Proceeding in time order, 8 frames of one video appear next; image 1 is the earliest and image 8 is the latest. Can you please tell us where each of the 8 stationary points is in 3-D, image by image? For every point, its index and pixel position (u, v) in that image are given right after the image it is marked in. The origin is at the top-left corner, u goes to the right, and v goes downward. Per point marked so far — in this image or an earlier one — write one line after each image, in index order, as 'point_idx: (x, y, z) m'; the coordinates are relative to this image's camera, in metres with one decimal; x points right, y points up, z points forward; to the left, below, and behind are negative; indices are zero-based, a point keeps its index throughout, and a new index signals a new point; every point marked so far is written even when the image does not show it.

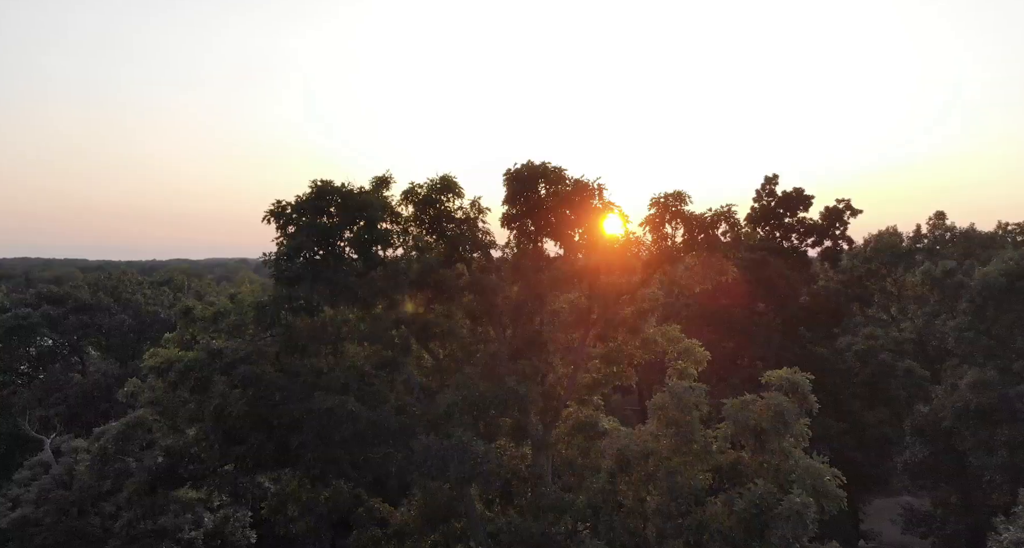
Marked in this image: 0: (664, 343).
0: (+3.1, -1.4, +12.8) m
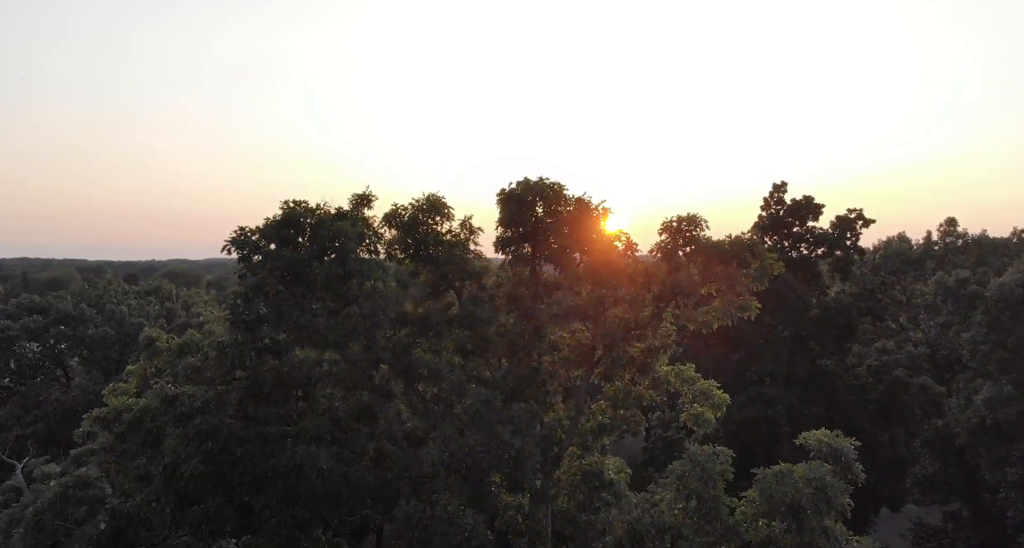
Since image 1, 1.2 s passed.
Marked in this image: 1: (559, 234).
0: (+3.0, -2.0, +11.4) m
1: (+0.8, +0.7, +11.4) m
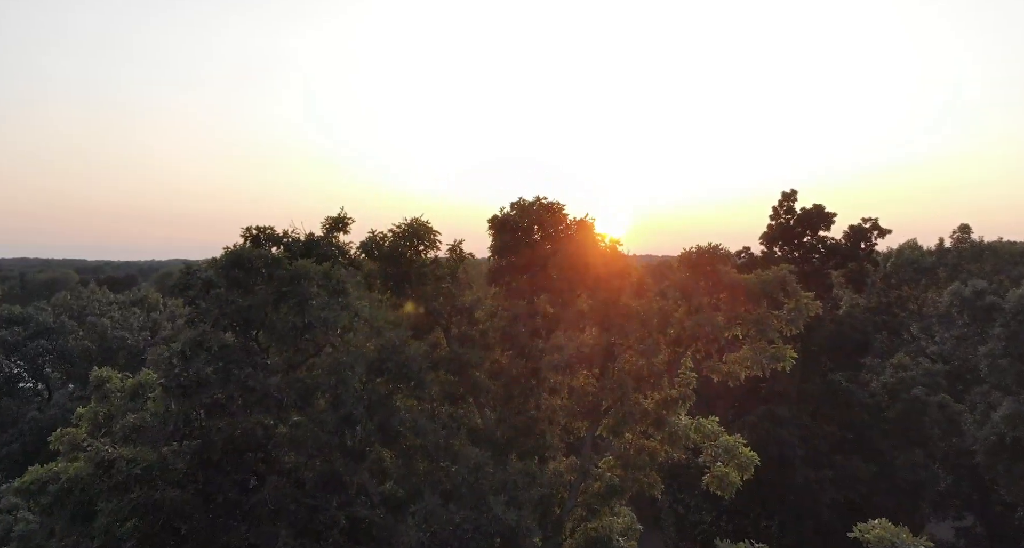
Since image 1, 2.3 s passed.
0: (+2.9, -2.6, +9.9) m
1: (+0.7, +0.1, +9.9) m
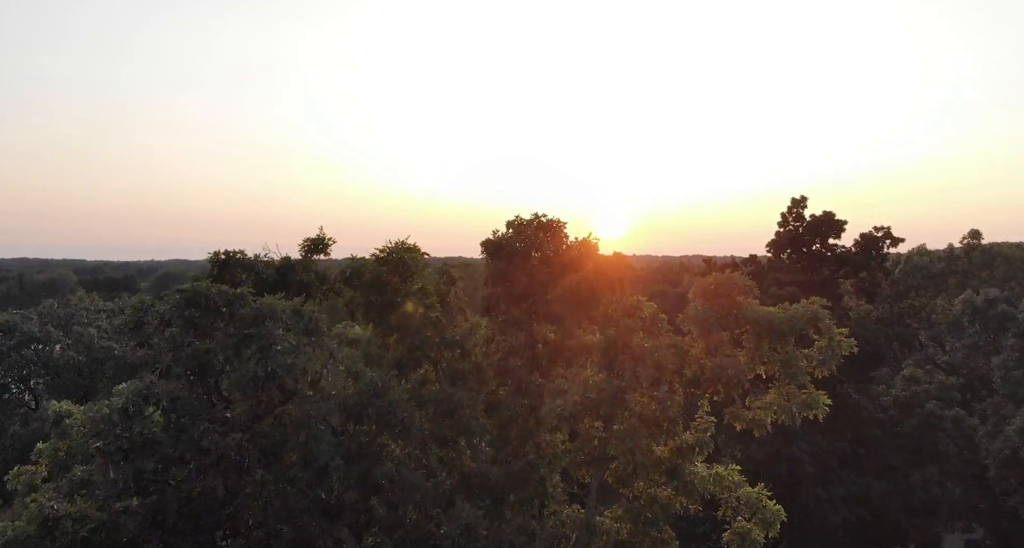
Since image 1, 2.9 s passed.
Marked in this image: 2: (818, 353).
0: (+2.9, -3.0, +8.9) m
1: (+0.7, -0.4, +8.9) m
2: (+3.9, -1.0, +8.1) m
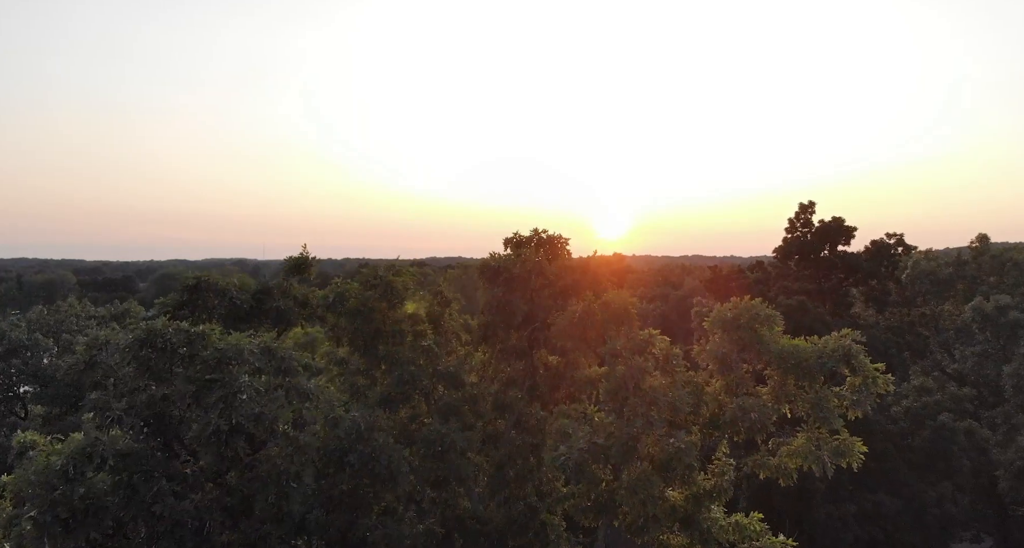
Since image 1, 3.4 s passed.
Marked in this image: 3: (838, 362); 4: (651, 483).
0: (+2.8, -3.4, +8.1) m
1: (+0.7, -0.7, +8.1) m
2: (+3.9, -1.4, +7.3) m
3: (+3.7, -1.0, +7.2) m
4: (+1.6, -2.4, +7.6) m
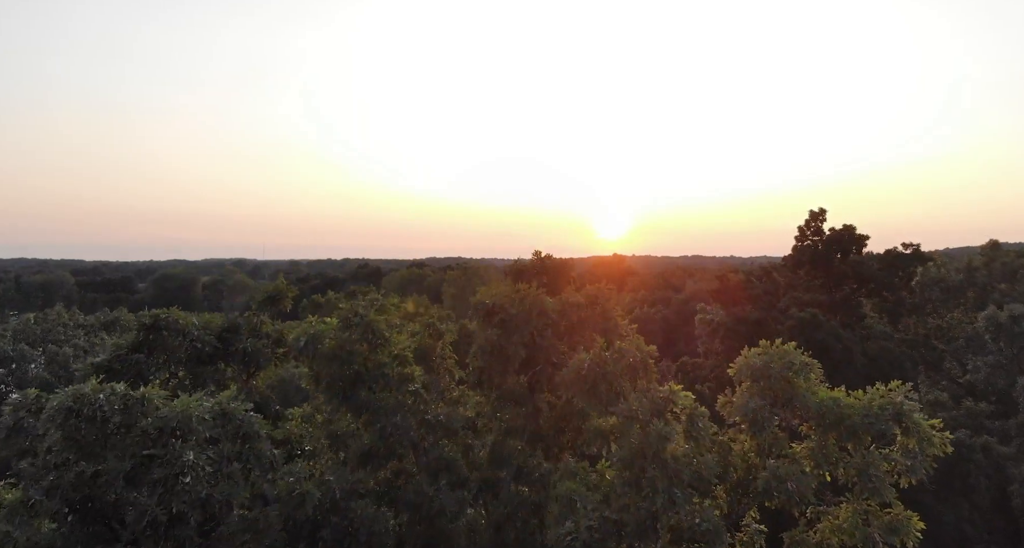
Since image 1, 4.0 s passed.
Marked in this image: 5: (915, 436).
0: (+2.8, -3.8, +7.1) m
1: (+0.7, -1.1, +7.1) m
2: (+3.9, -1.8, +6.3) m
3: (+3.7, -1.4, +6.2) m
4: (+1.6, -2.8, +6.6) m
5: (+4.0, -1.6, +6.2) m
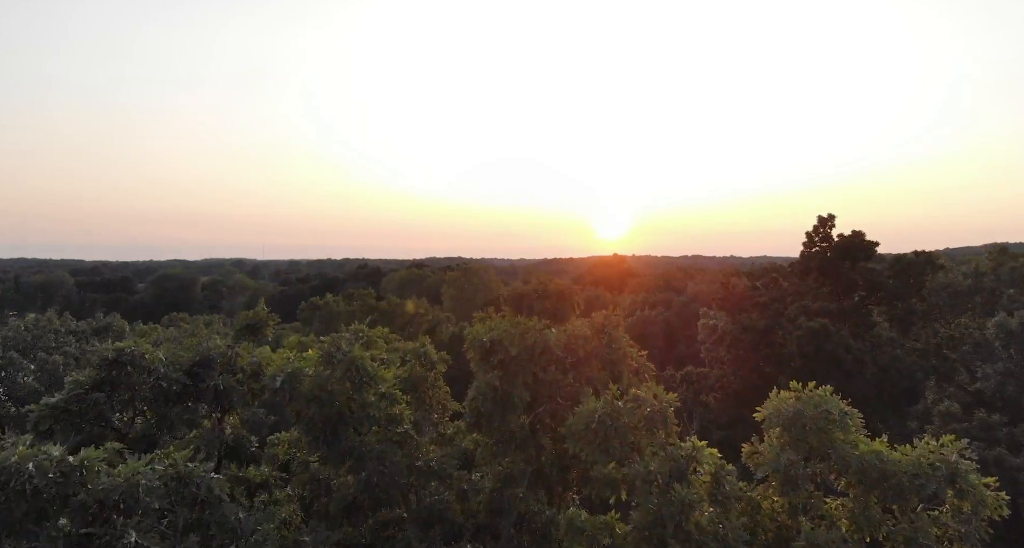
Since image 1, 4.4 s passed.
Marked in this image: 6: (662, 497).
0: (+2.8, -4.2, +6.4) m
1: (+0.7, -1.5, +6.4) m
2: (+3.9, -2.1, +5.6) m
3: (+3.7, -1.8, +5.5) m
4: (+1.6, -3.1, +5.8) m
5: (+4.0, -1.9, +5.5) m
6: (+1.4, -1.9, +6.1) m
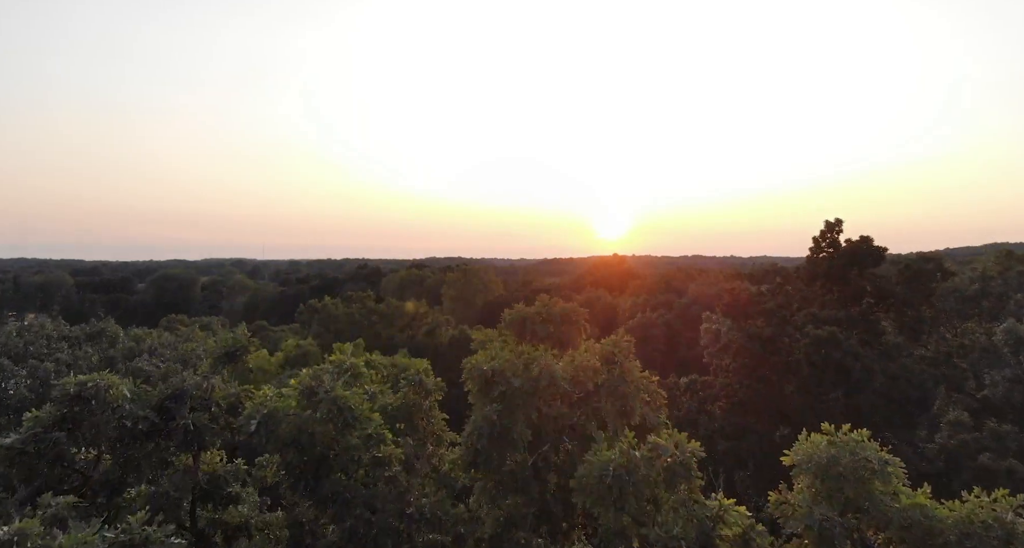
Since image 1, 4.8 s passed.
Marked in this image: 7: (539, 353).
0: (+2.8, -4.4, +5.8) m
1: (+0.7, -1.7, +5.8) m
2: (+3.9, -2.4, +5.0) m
3: (+3.7, -2.0, +4.9) m
4: (+1.6, -3.4, +5.2) m
5: (+4.0, -2.2, +4.9) m
6: (+1.4, -2.2, +5.5) m
7: (+0.3, -0.7, +6.6) m
